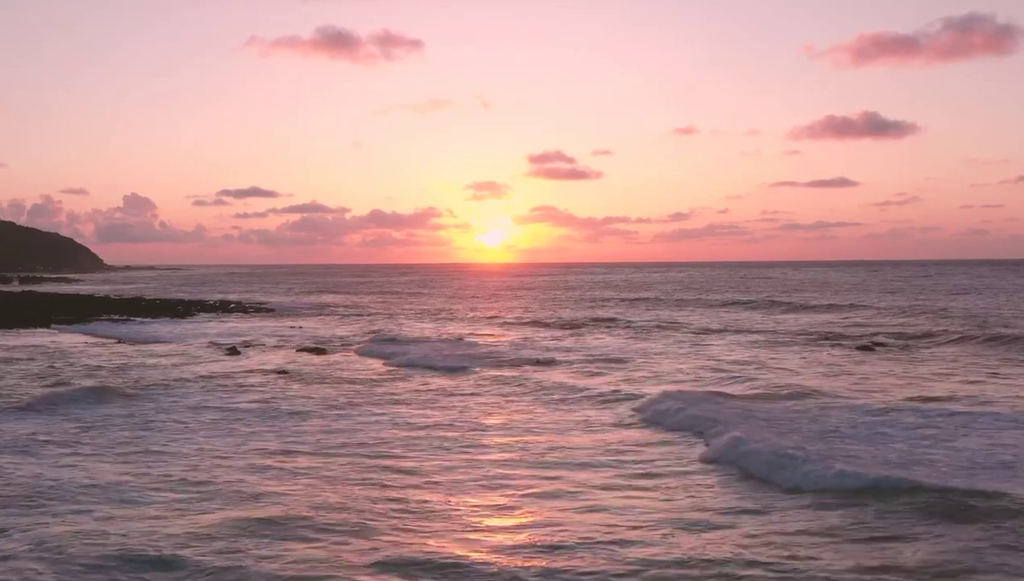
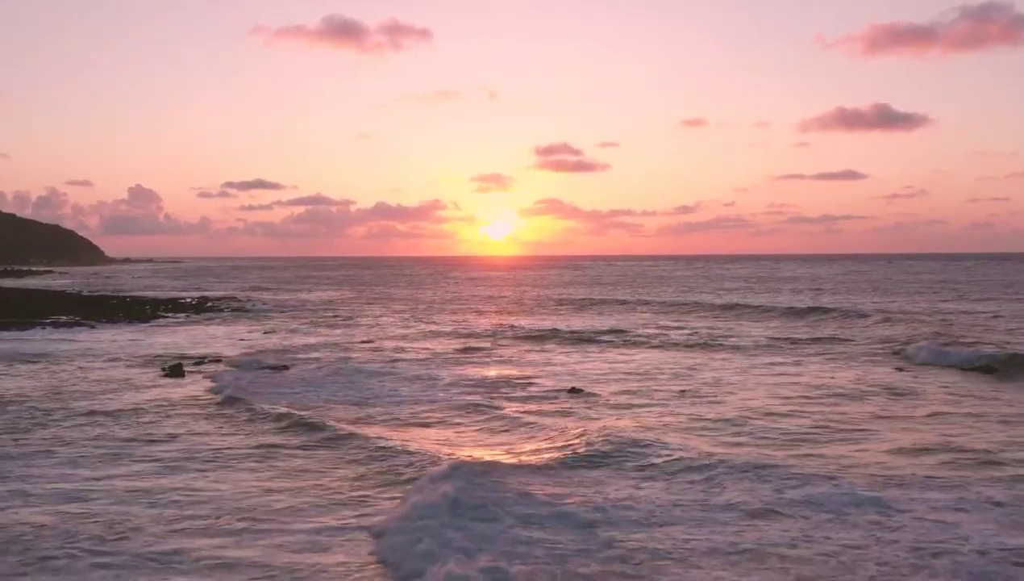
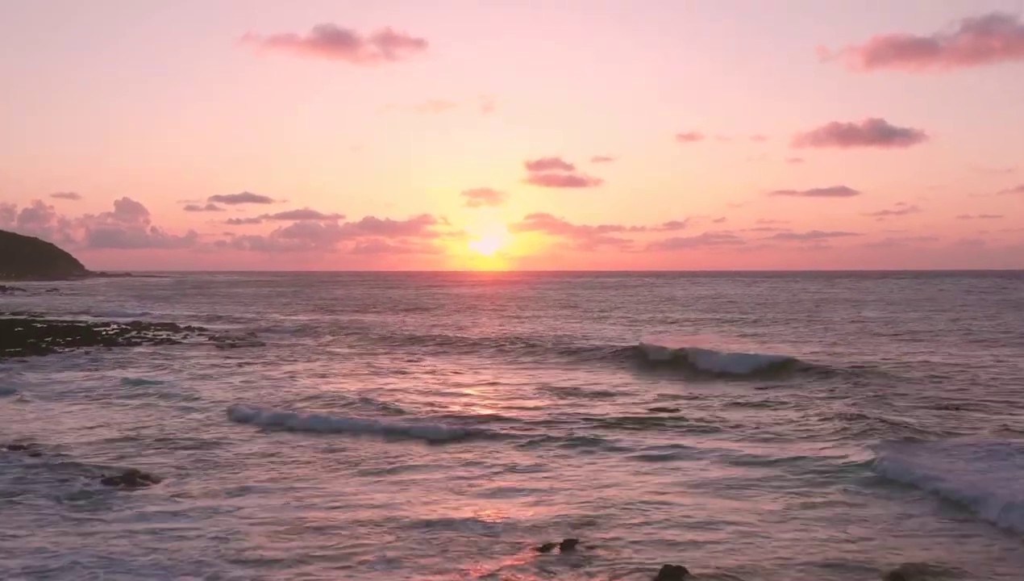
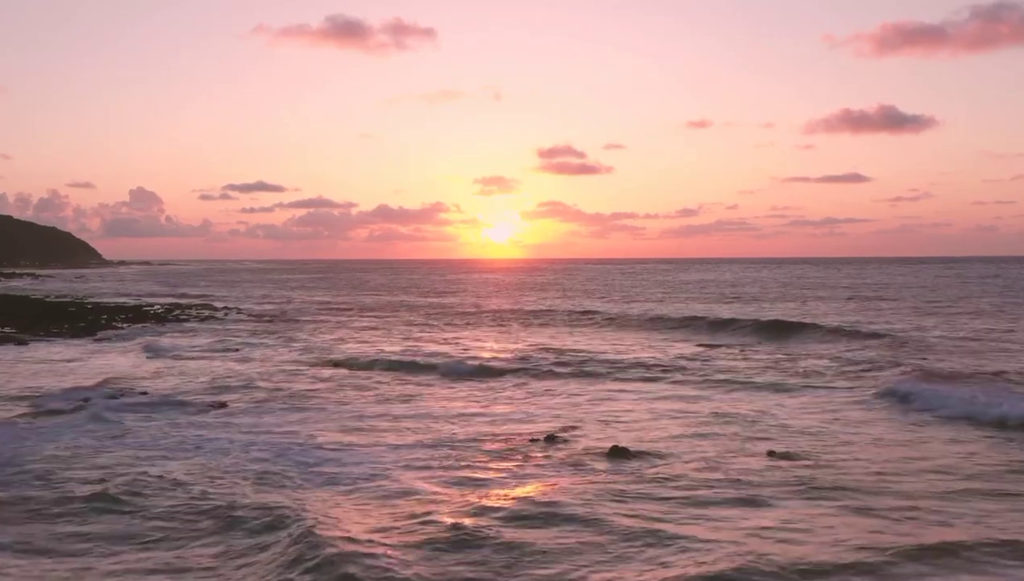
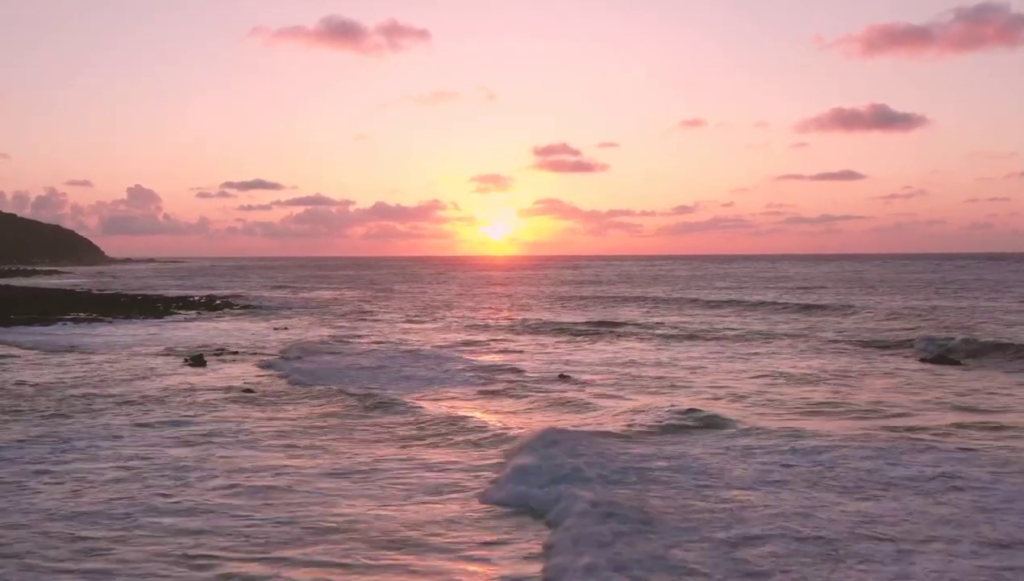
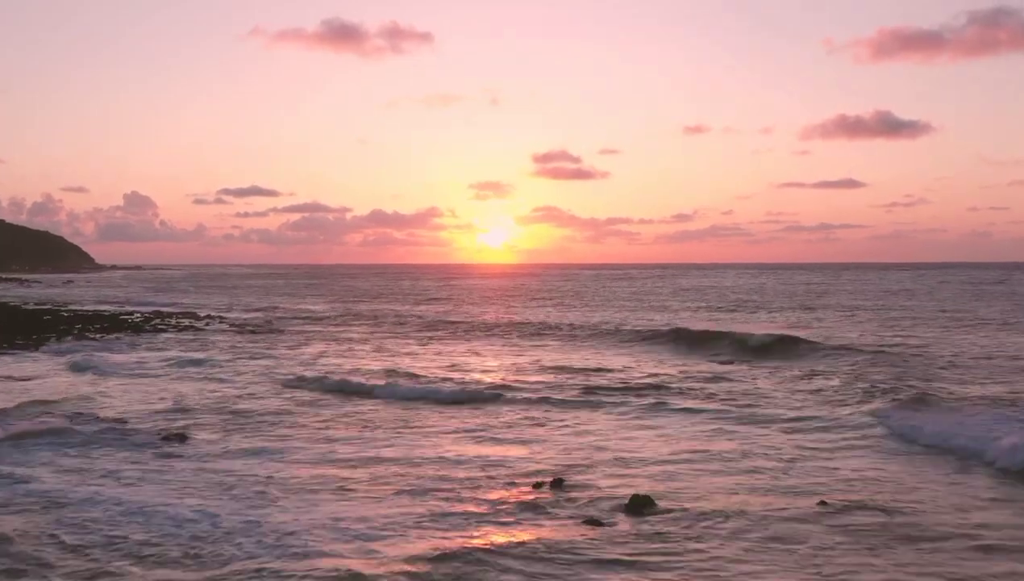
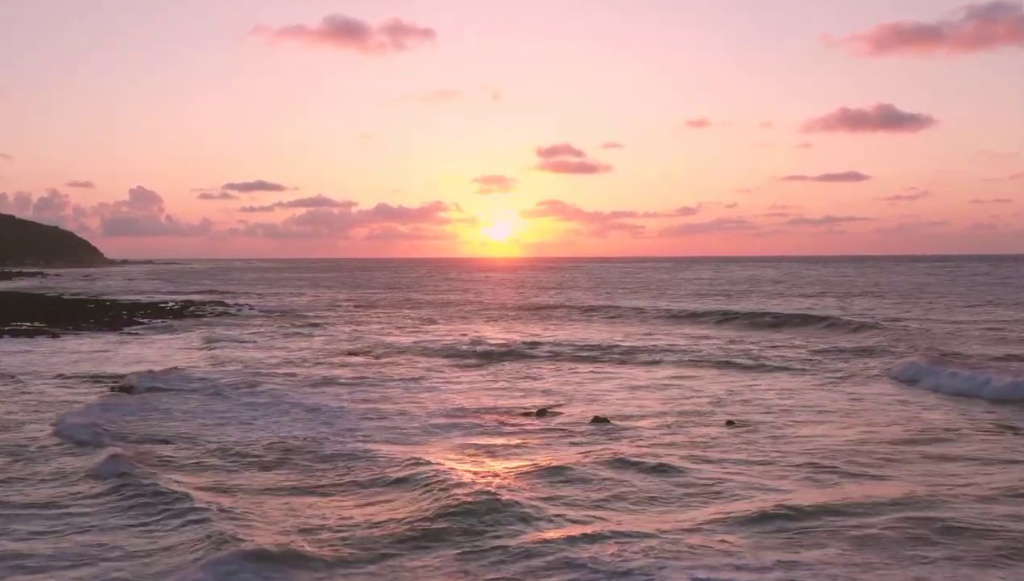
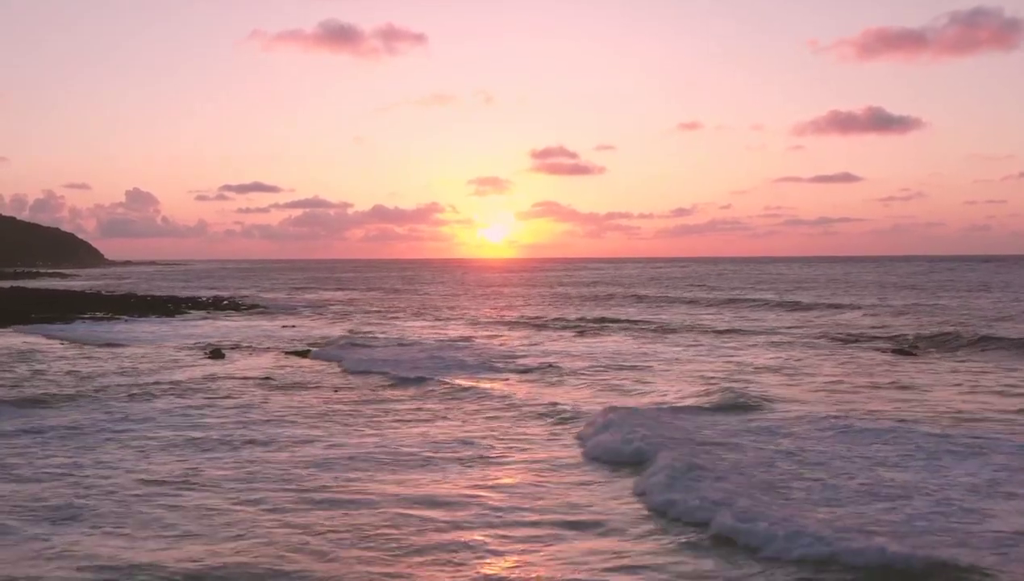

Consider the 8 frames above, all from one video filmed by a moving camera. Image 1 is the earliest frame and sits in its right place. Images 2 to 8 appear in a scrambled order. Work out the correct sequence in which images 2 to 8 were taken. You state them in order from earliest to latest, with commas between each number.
8, 5, 2, 7, 4, 6, 3
